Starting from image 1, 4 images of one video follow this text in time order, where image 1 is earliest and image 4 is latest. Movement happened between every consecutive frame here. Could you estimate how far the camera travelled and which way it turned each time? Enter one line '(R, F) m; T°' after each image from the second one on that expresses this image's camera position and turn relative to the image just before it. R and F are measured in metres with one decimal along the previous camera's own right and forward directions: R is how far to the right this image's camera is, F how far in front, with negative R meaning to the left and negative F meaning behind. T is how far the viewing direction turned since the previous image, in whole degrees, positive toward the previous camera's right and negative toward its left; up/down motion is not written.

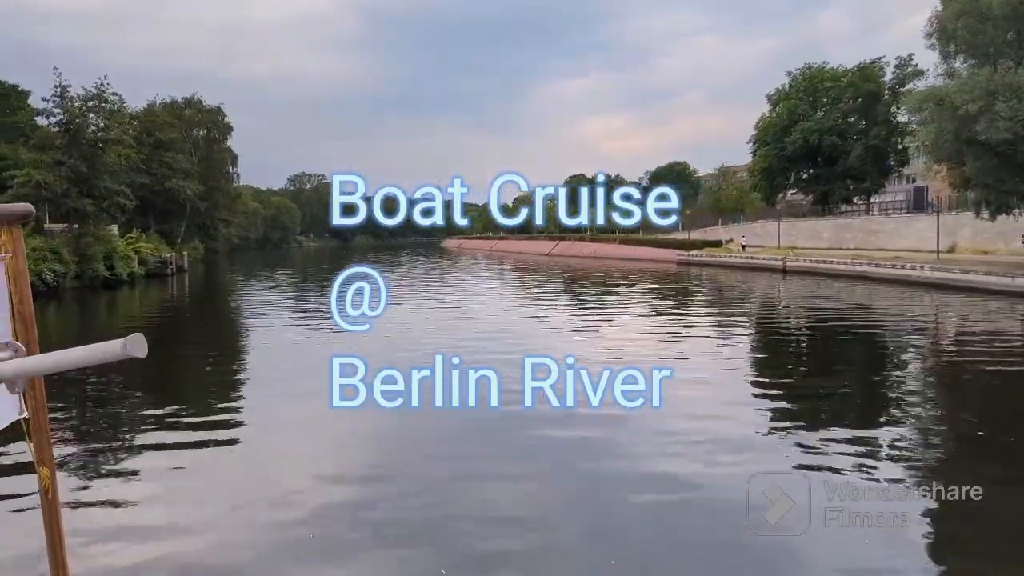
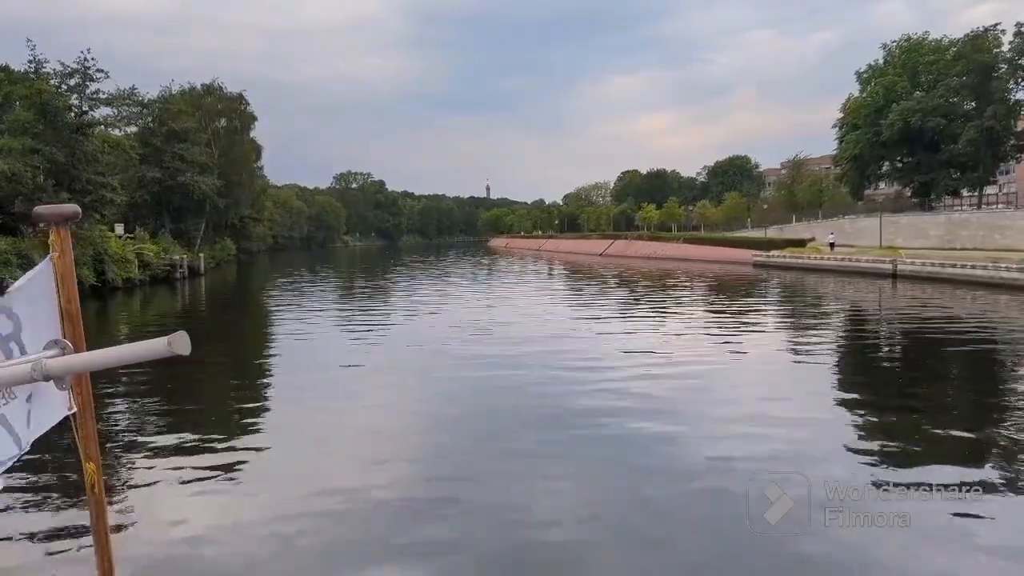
(0.0, +1.9) m; -4°
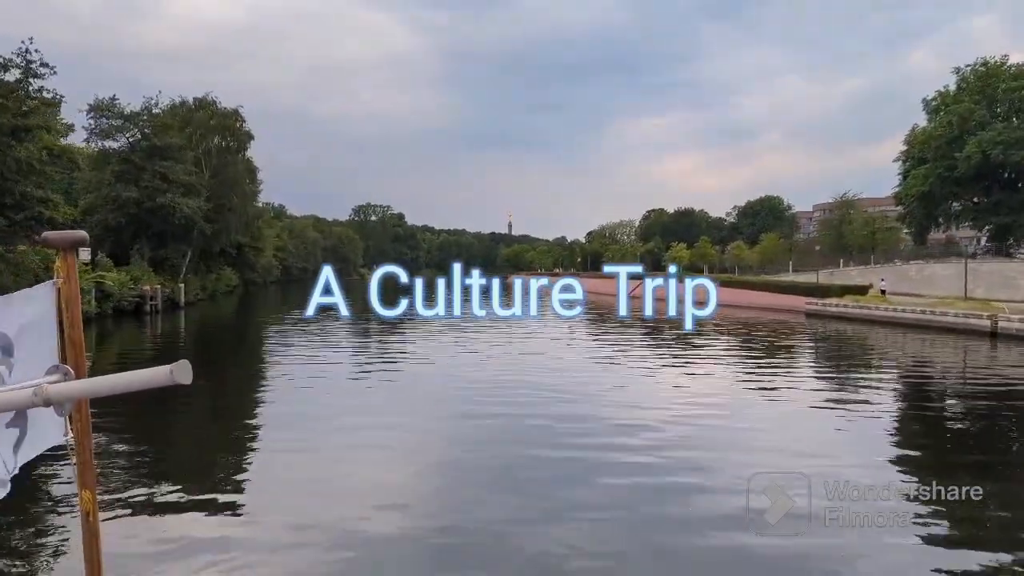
(0.0, +1.7) m; -2°
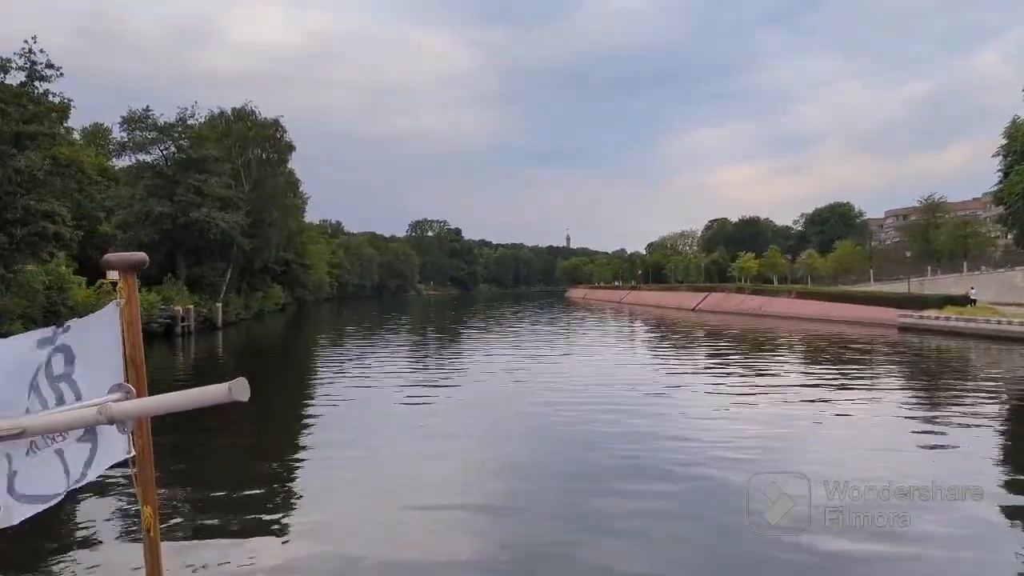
(+0.1, +1.0) m; -5°
